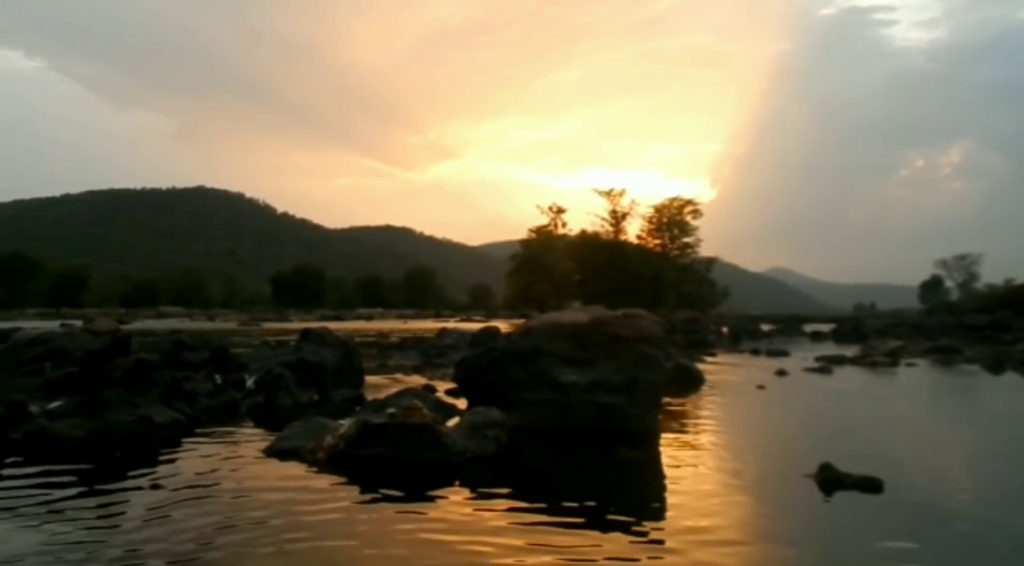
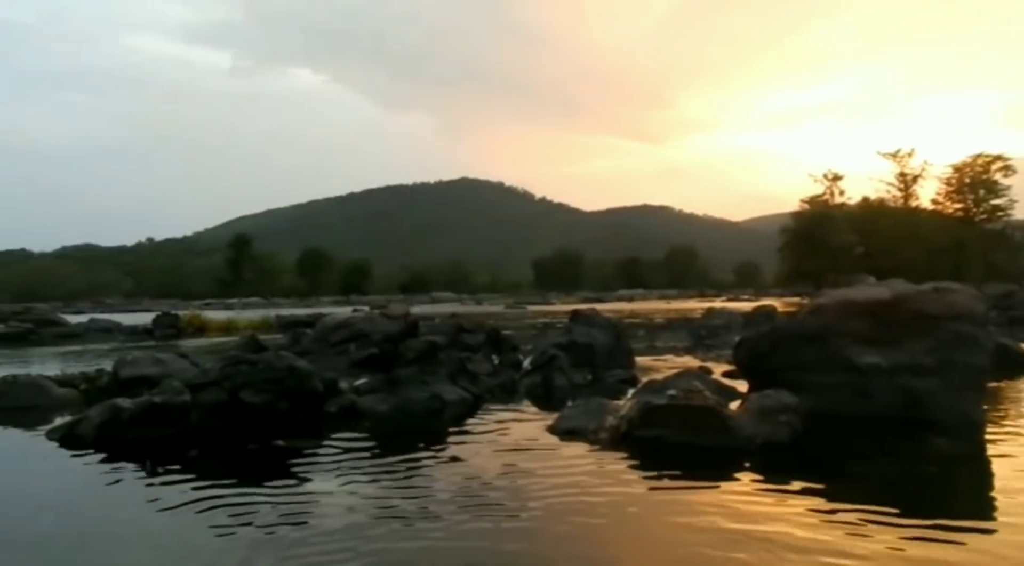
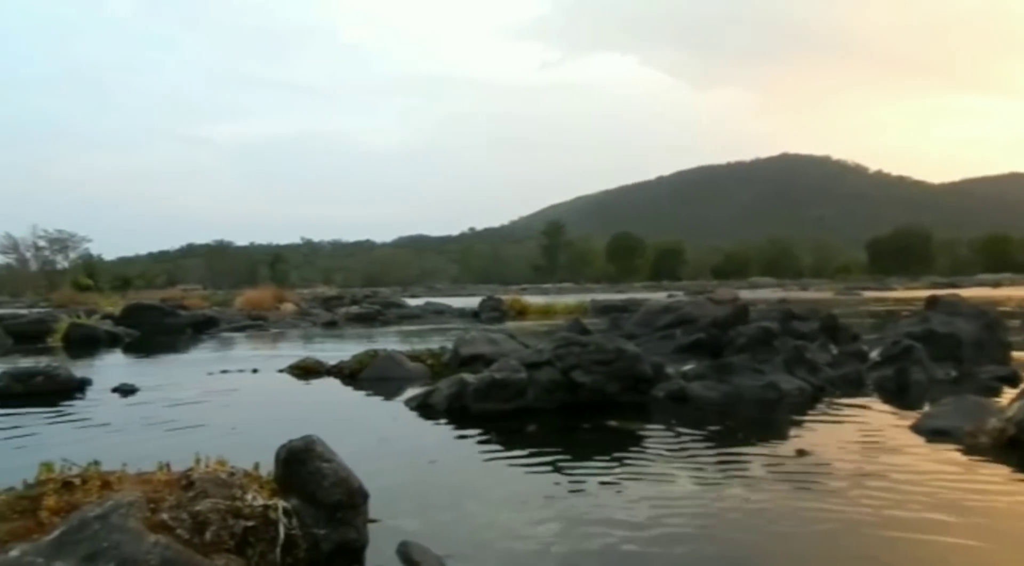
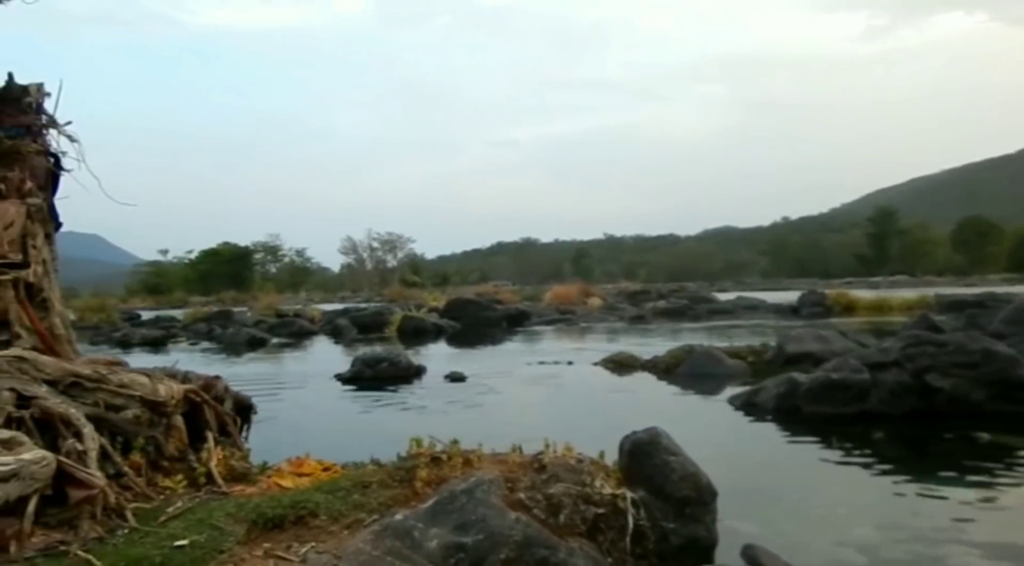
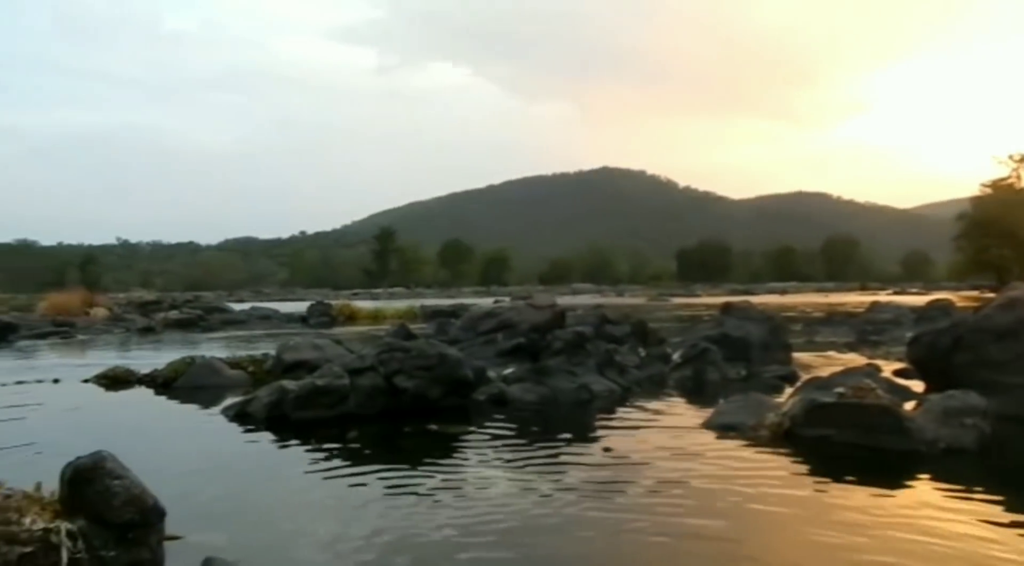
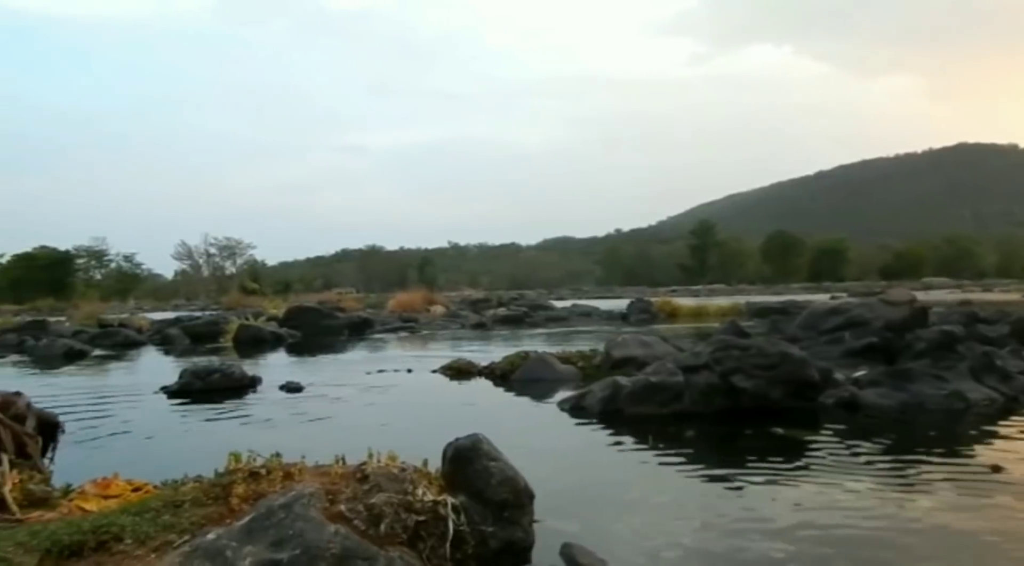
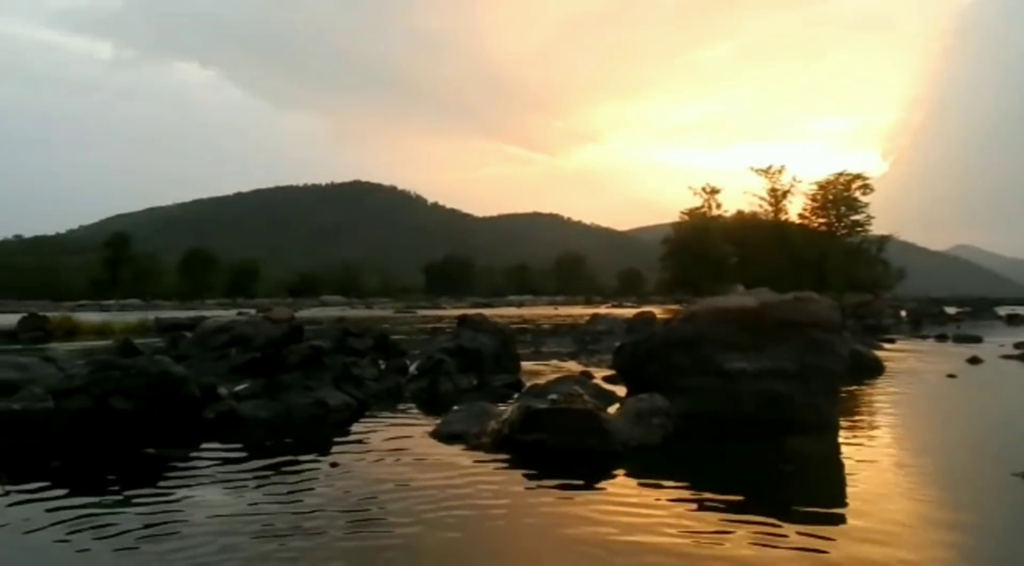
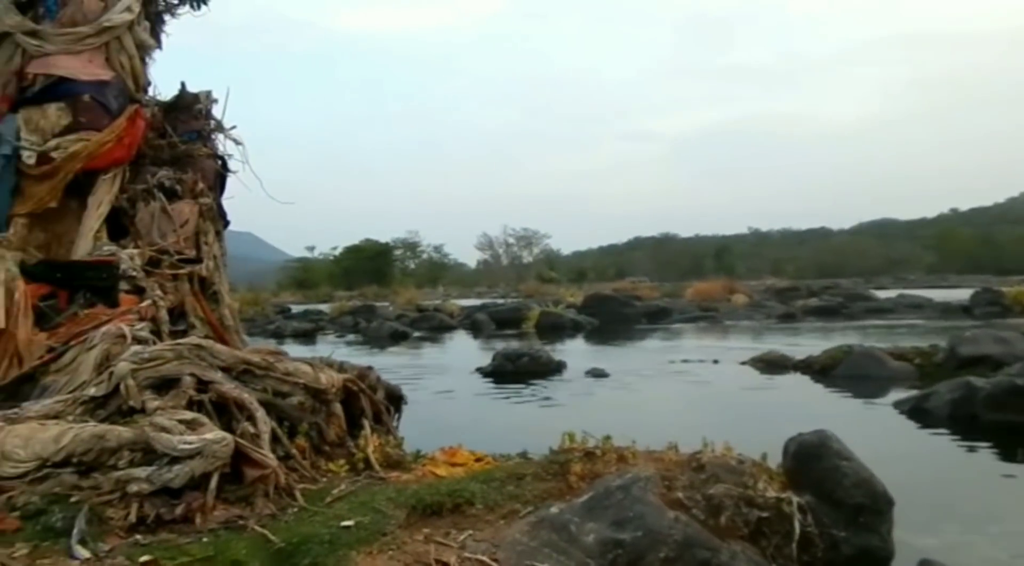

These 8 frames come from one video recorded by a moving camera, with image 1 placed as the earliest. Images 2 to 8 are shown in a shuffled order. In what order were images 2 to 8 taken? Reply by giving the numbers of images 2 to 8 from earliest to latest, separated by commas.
7, 2, 5, 3, 6, 4, 8
